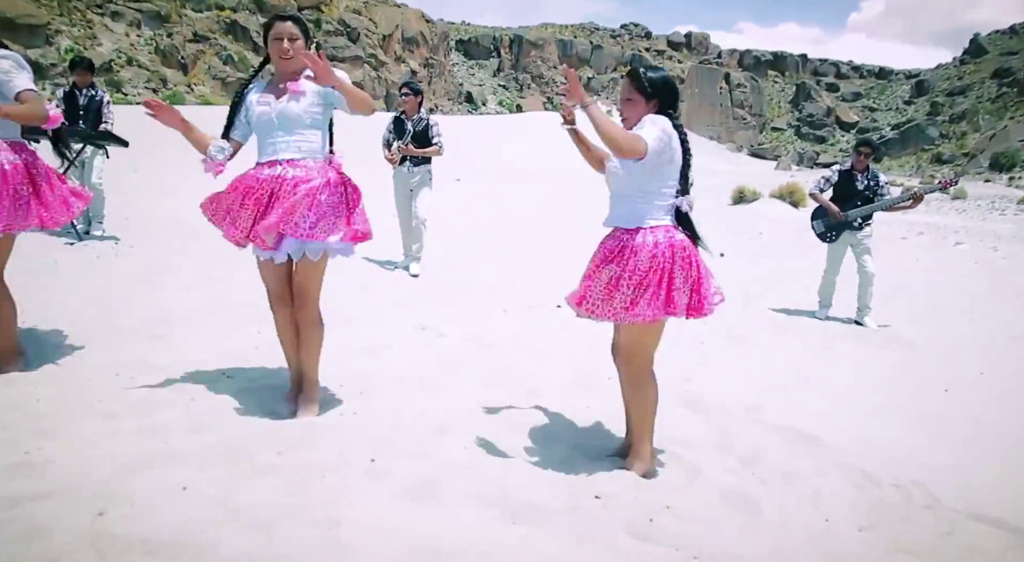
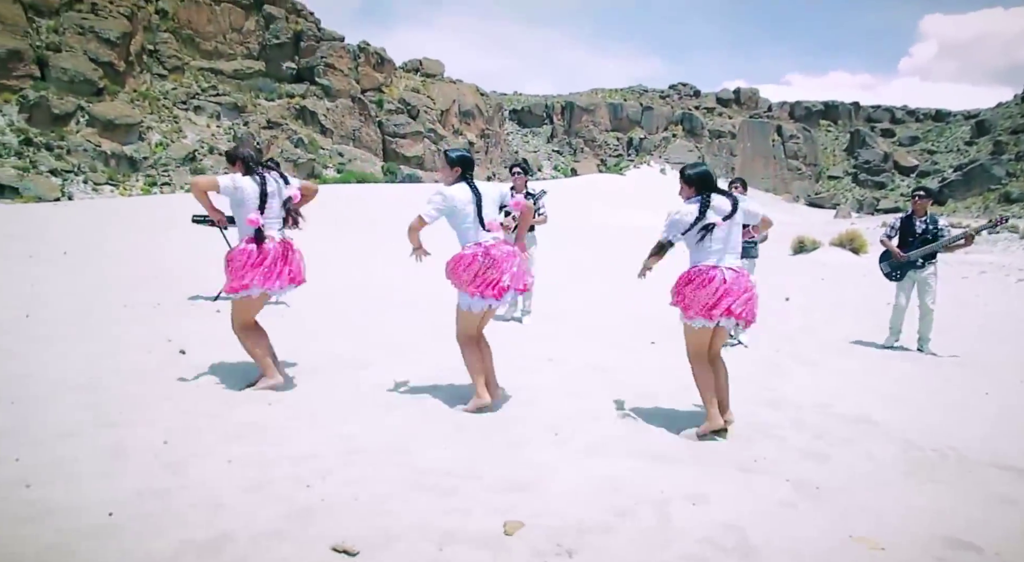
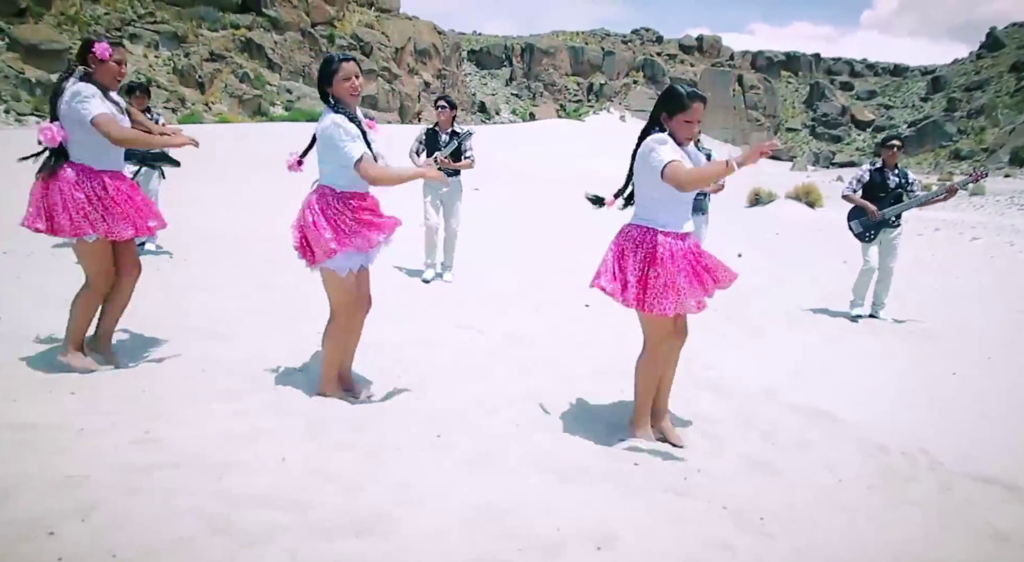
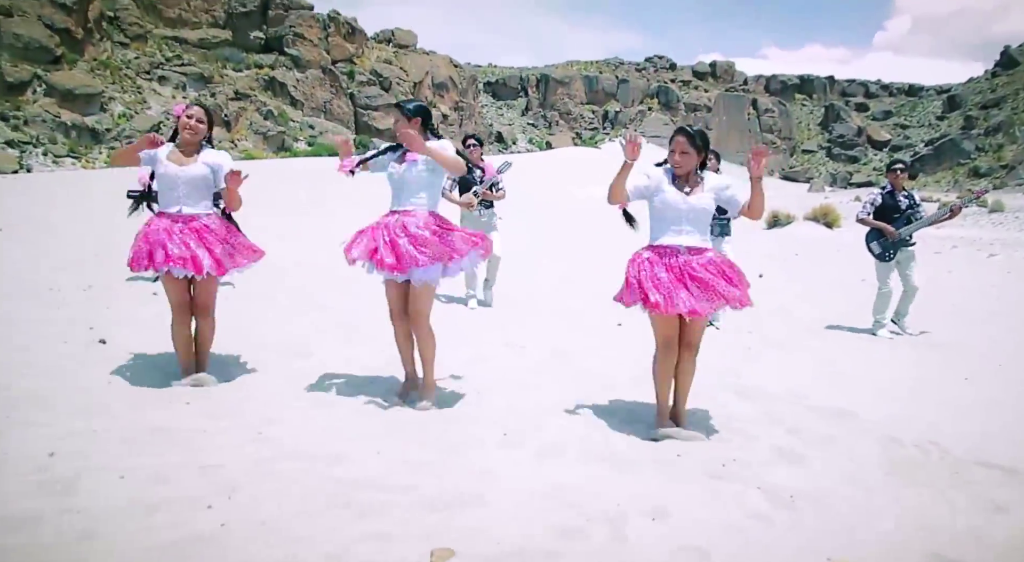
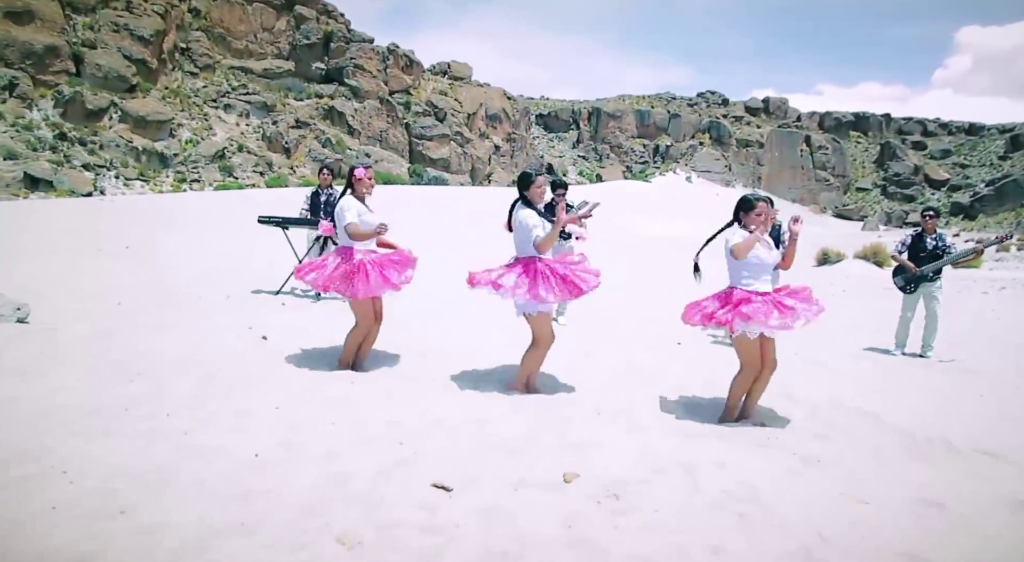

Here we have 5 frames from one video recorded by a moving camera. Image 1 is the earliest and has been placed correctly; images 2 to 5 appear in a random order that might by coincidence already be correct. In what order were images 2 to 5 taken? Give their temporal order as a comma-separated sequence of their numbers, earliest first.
3, 4, 2, 5
